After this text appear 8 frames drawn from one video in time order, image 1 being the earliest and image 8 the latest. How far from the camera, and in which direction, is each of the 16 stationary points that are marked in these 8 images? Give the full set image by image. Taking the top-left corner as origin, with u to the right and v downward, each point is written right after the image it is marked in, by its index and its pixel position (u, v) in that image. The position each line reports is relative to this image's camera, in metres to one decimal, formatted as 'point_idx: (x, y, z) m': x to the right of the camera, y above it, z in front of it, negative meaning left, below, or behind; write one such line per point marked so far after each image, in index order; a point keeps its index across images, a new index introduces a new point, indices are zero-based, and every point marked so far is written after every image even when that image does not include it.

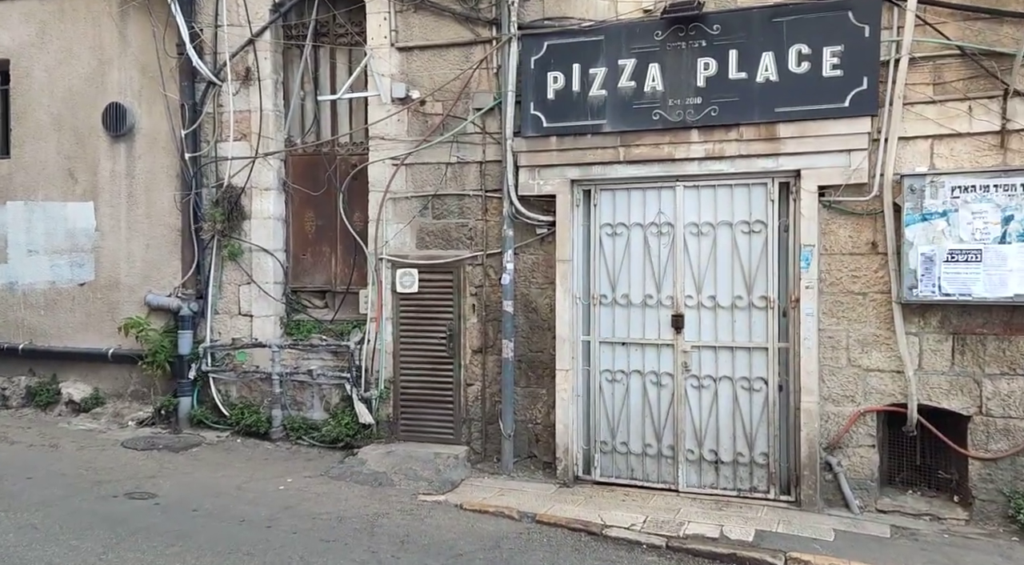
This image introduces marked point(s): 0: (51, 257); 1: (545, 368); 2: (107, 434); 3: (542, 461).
0: (-5.1, +0.3, +8.1) m
1: (+0.3, -0.8, +6.9) m
2: (-4.0, -1.5, +7.2) m
3: (+0.3, -1.7, +6.9) m
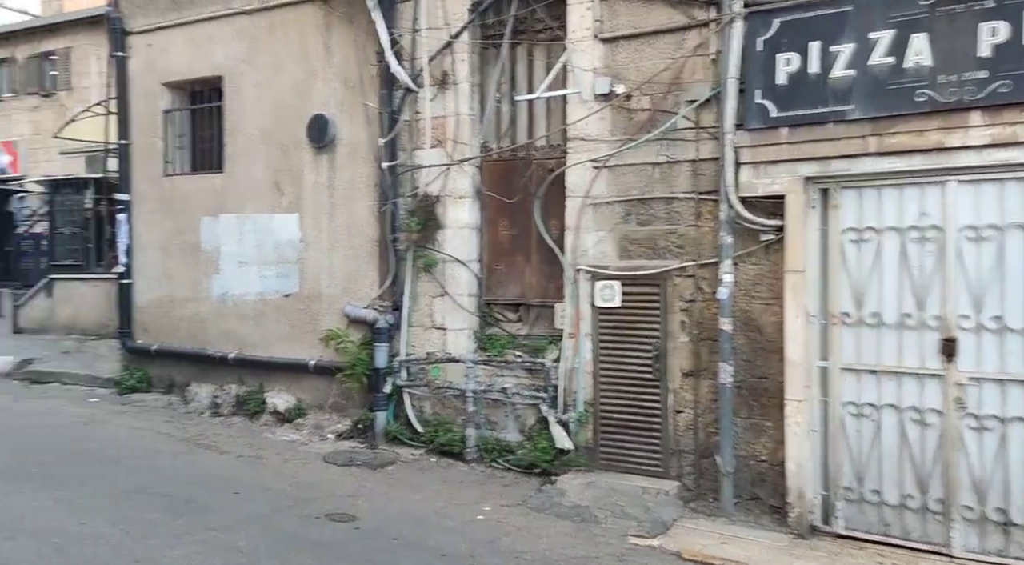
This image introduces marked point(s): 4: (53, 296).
0: (-2.9, +0.2, +8.3) m
1: (+2.1, -0.9, +5.9) m
2: (-2.0, -1.6, +7.2) m
3: (+2.1, -1.8, +5.9) m
4: (-6.5, -0.2, +10.4) m
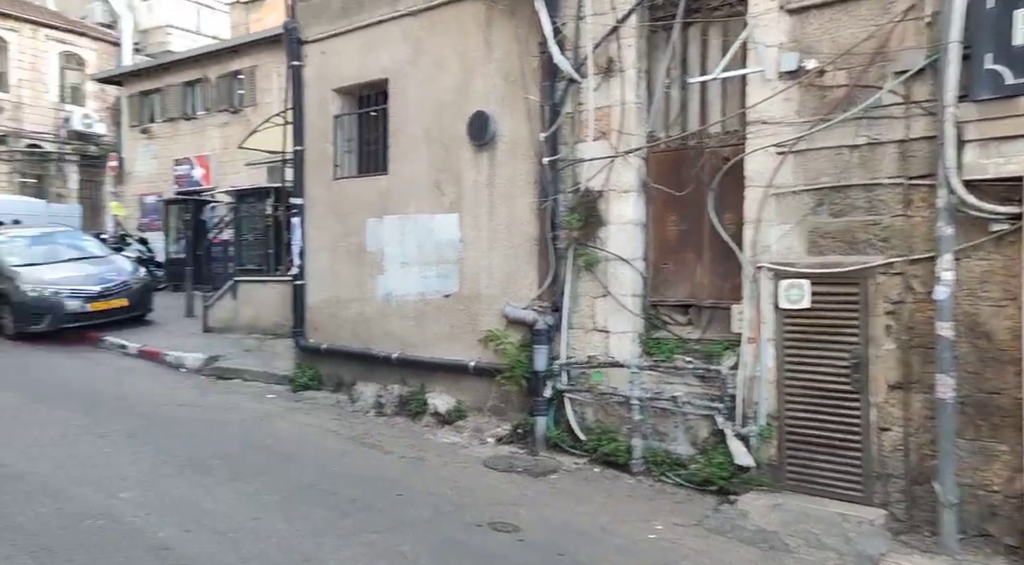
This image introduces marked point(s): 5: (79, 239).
0: (-1.1, +0.2, +8.3) m
1: (+3.3, -0.9, +5.0) m
2: (-0.4, -1.6, +7.0) m
3: (+3.3, -1.8, +4.9) m
4: (-4.2, -0.2, +11.0) m
5: (-6.8, +0.7, +11.6) m
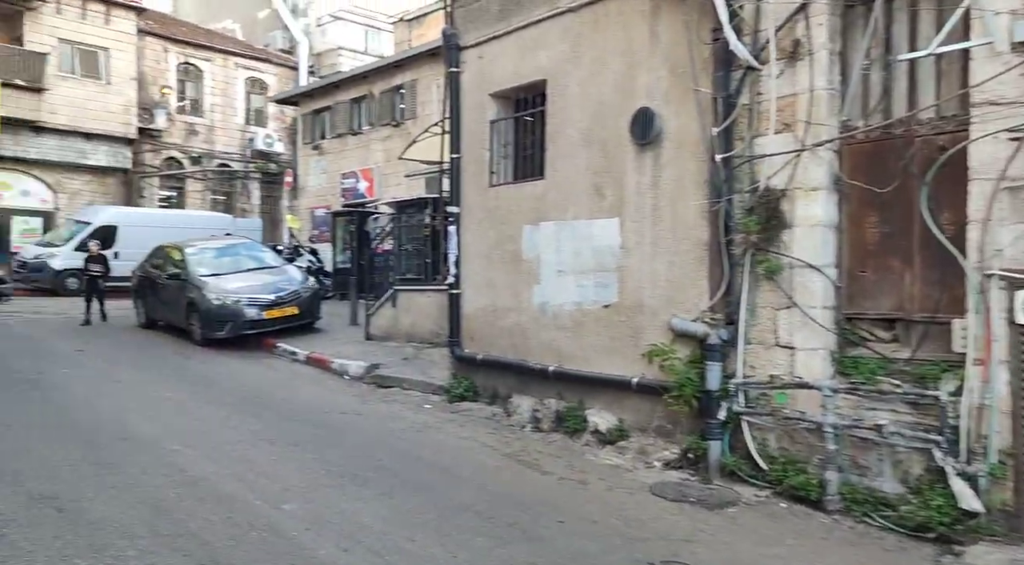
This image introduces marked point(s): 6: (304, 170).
0: (+0.7, +0.1, +7.9) m
1: (+4.3, -1.0, +3.7) m
2: (+1.1, -1.7, +6.5) m
3: (+4.3, -1.8, +3.7) m
4: (-1.8, -0.4, +11.2) m
5: (-4.3, +0.6, +12.2) m
6: (-5.3, +2.8, +18.5) m
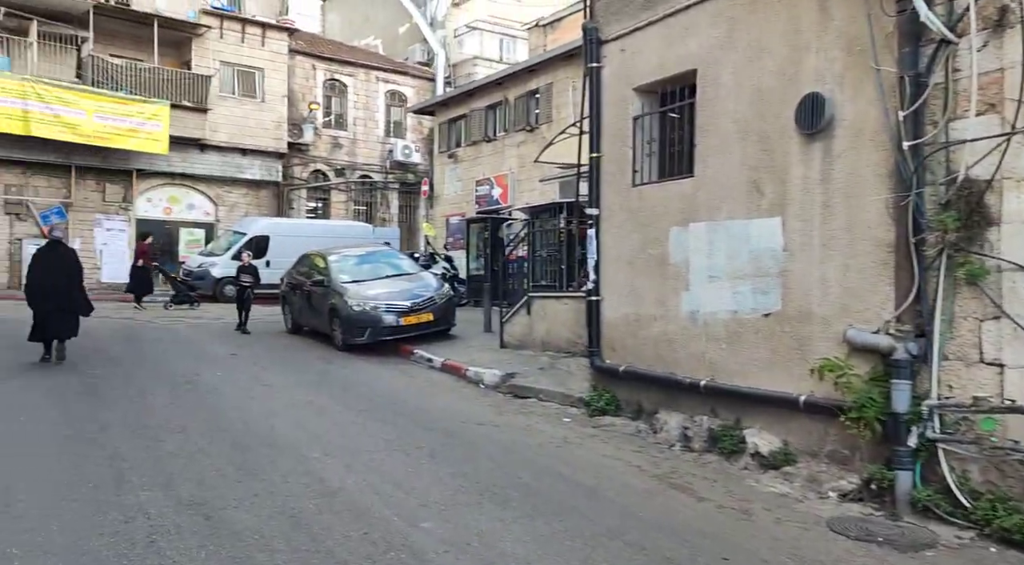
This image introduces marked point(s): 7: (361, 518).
0: (+2.2, 0.0, +7.2) m
1: (+5.0, -1.0, +2.4) m
2: (+2.3, -1.7, +5.7) m
3: (+5.0, -1.9, +2.4) m
4: (+0.3, -0.5, +10.9) m
5: (-2.0, +0.4, +12.3) m
6: (-1.8, +2.7, +18.7) m
7: (-0.9, -1.5, +4.6) m
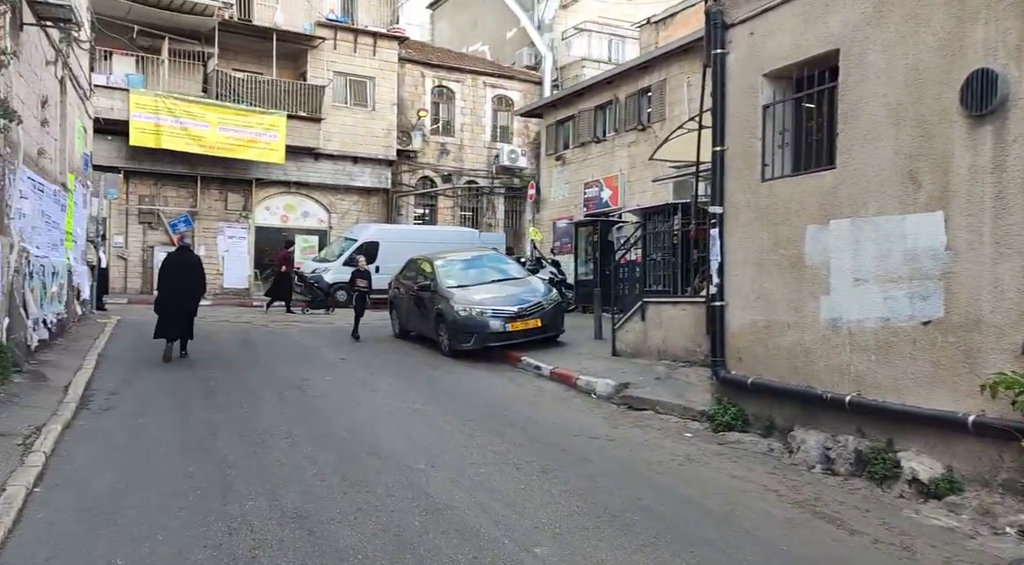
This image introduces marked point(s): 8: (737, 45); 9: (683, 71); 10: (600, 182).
0: (+3.2, 0.0, +6.3) m
1: (+5.3, -1.0, +1.2) m
2: (+3.1, -1.7, +4.8) m
3: (+5.3, -1.8, +1.2) m
4: (+1.9, -0.5, +10.3) m
5: (-0.2, +0.4, +12.0) m
6: (+0.9, +2.5, +18.4) m
7: (-0.2, -1.5, +4.2) m
8: (+2.4, +2.6, +8.1) m
9: (+3.3, +4.0, +14.0) m
10: (+1.9, +2.2, +16.3) m
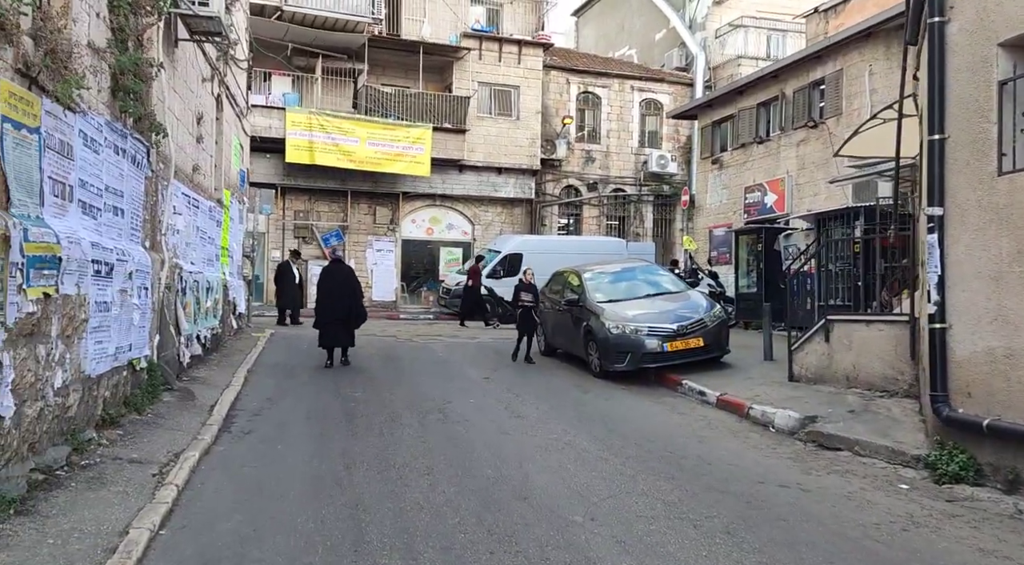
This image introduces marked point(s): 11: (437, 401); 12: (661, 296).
0: (+4.4, -0.2, +4.8) m
1: (+5.5, -1.0, -0.7) m
2: (+4.0, -1.9, +3.3) m
3: (+5.5, -1.9, -0.7) m
4: (+3.8, -0.7, +8.9) m
5: (+2.2, +0.2, +11.0) m
6: (+4.4, +2.2, +17.1) m
7: (+0.6, -1.6, +3.3) m
8: (+4.0, +2.5, +6.7) m
9: (+5.9, +3.8, +12.4) m
10: (+5.1, +2.0, +14.8) m
11: (-0.8, -1.3, +7.8) m
12: (+2.2, -0.2, +10.5) m
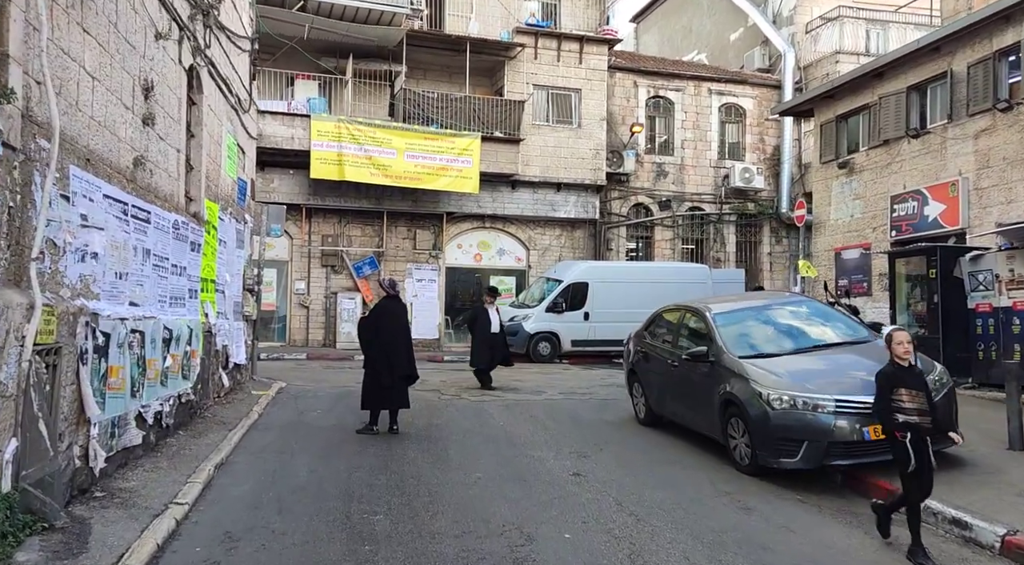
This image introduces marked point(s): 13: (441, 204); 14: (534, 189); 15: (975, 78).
0: (+5.0, -0.4, +1.3) m
1: (+5.8, -1.0, -4.2) m
2: (+4.5, -2.0, -0.2) m
3: (+5.8, -1.9, -4.3) m
4: (+4.7, -1.1, +5.4) m
5: (+3.1, -0.3, +7.7) m
6: (+5.7, +1.6, +13.7) m
7: (+1.1, -1.7, 0.0) m
8: (+4.7, +2.2, +3.3) m
9: (+6.9, +3.3, +9.0) m
10: (+6.2, +1.4, +11.4) m
11: (0.0, -1.6, +4.6) m
12: (+3.1, -0.6, +7.1) m
13: (-1.7, +2.0, +18.5) m
14: (+0.6, +2.4, +19.2) m
15: (+6.5, +2.9, +10.5) m
